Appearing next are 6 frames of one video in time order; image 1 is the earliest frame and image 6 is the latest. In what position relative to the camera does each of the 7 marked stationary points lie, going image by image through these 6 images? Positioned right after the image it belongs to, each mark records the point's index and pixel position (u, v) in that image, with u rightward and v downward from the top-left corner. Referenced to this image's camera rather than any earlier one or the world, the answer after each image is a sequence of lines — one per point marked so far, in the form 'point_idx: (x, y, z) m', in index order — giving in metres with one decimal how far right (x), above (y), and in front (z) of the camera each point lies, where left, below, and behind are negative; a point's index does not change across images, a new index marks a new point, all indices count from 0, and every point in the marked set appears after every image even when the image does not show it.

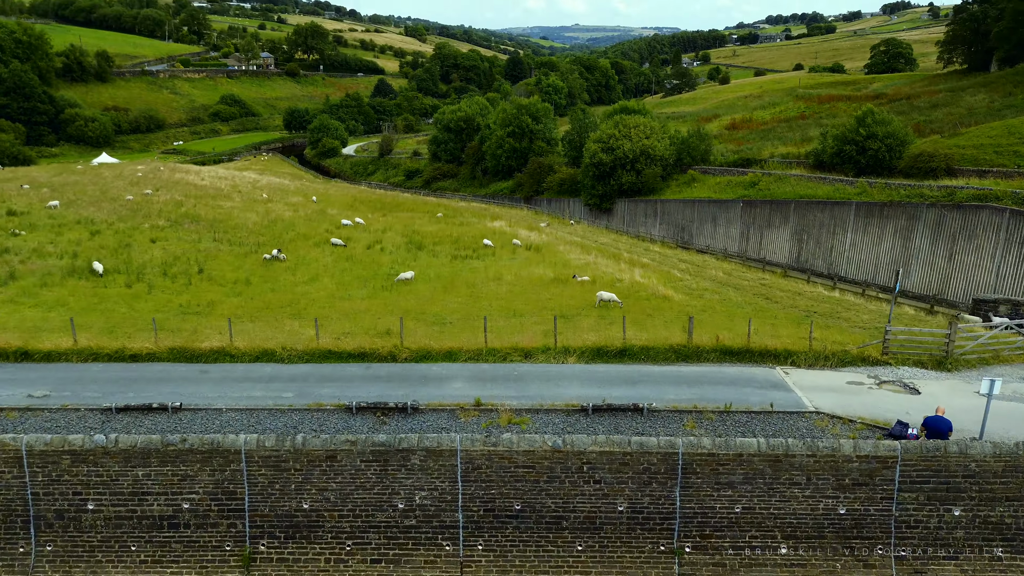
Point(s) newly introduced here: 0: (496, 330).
0: (-0.3, -0.9, +15.4) m
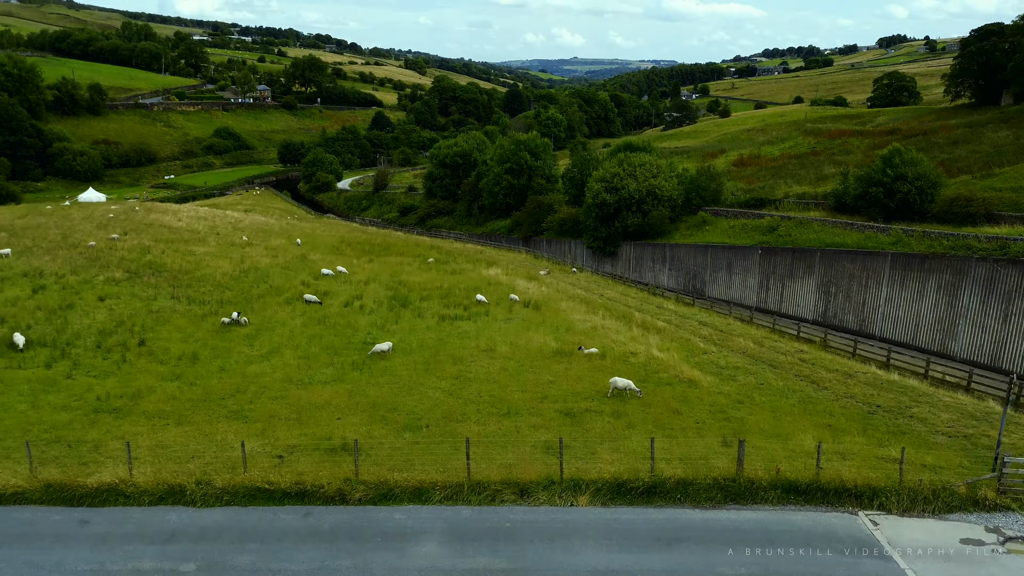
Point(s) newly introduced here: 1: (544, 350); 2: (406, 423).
0: (-0.5, -2.6, +12.1) m
1: (+0.8, -1.6, +19.2) m
2: (-1.9, -2.5, +13.1) m
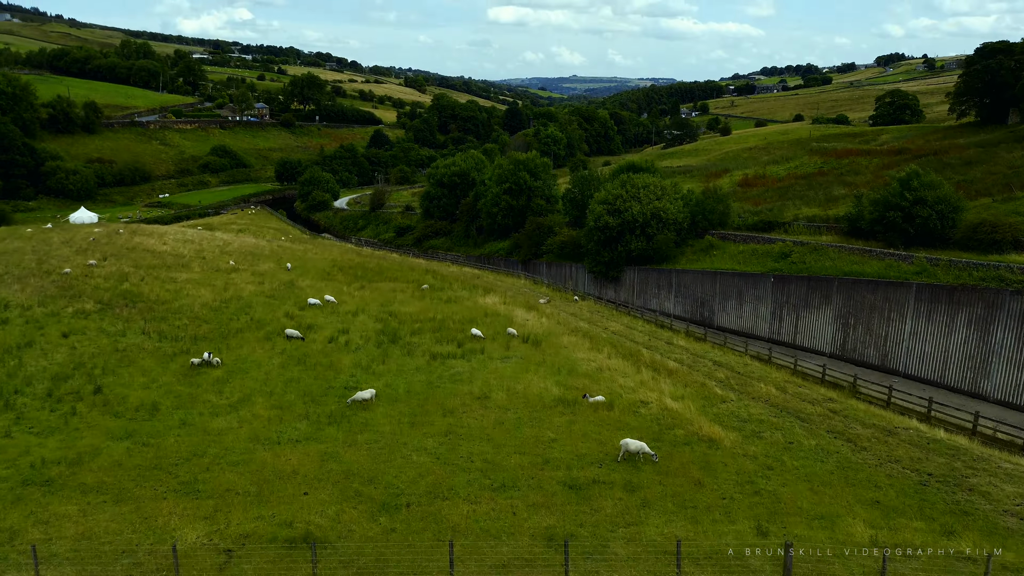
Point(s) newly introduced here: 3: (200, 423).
0: (-0.5, -3.4, +10.2) m
1: (+0.8, -2.6, +17.3) m
2: (-2.0, -3.3, +11.2) m
3: (-6.6, -2.8, +15.3) m
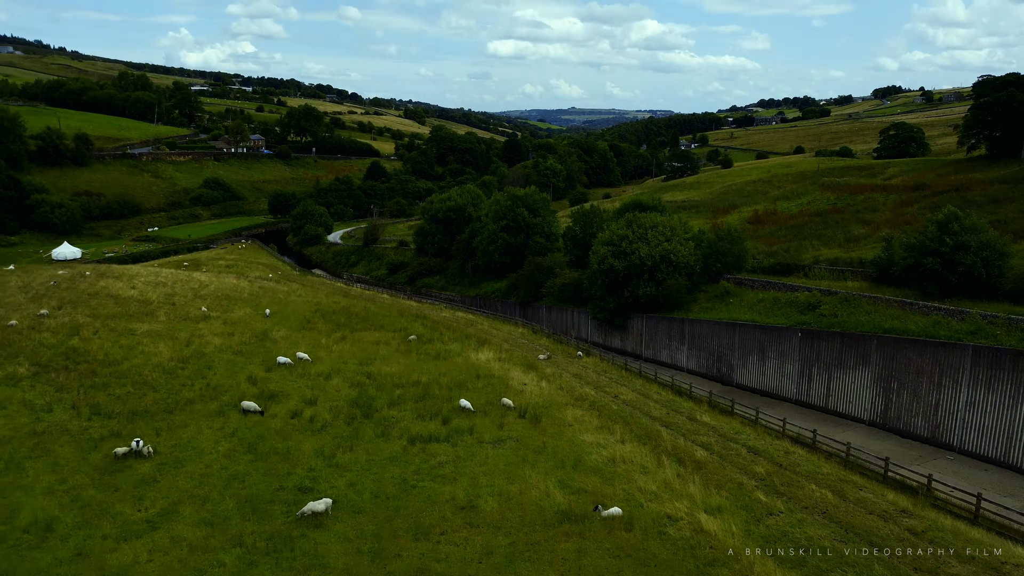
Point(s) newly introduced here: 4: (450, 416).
0: (-0.7, -4.7, +6.7) m
1: (+0.6, -4.2, +13.8) m
2: (-2.1, -4.6, +7.7) m
3: (-6.7, -4.3, +11.8) m
4: (-1.7, -3.6, +20.1) m
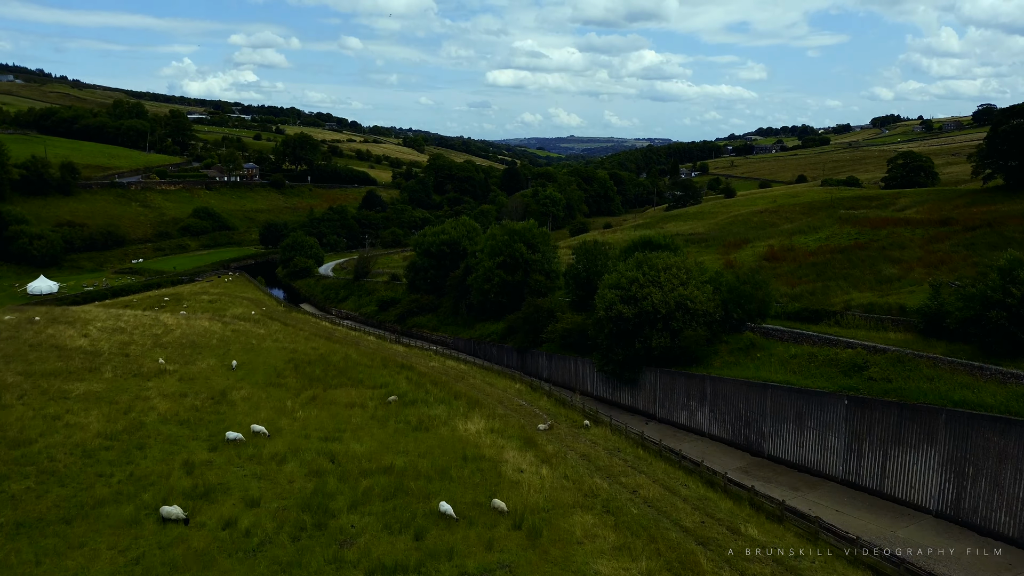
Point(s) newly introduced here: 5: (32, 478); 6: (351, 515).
0: (-0.8, -5.8, +2.4) m
1: (+0.5, -5.6, +9.5) m
2: (-2.3, -5.8, +3.4) m
3: (-6.9, -5.7, +7.5) m
4: (-1.9, -5.2, +15.8) m
5: (-11.9, -4.7, +18.1) m
6: (-3.6, -5.2, +16.6) m
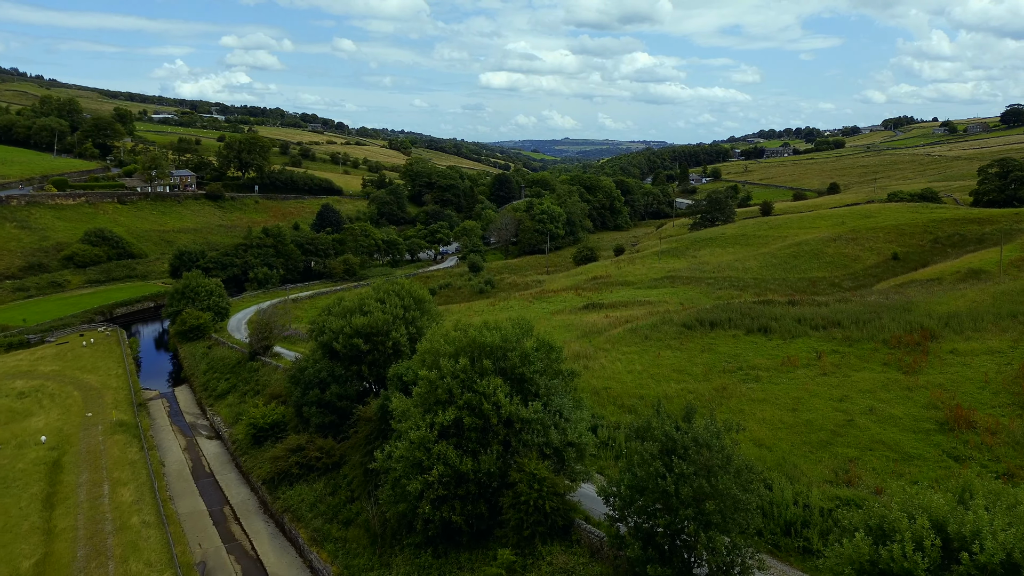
0: (-1.5, -11.5, -25.5) m
1: (-0.3, -11.2, -18.4) m
2: (-3.0, -11.4, -24.5) m
3: (-7.6, -11.3, -20.5) m
4: (-2.7, -10.9, -12.2) m
5: (-12.8, -10.4, -9.9) m
6: (-4.4, -10.8, -11.3) m
